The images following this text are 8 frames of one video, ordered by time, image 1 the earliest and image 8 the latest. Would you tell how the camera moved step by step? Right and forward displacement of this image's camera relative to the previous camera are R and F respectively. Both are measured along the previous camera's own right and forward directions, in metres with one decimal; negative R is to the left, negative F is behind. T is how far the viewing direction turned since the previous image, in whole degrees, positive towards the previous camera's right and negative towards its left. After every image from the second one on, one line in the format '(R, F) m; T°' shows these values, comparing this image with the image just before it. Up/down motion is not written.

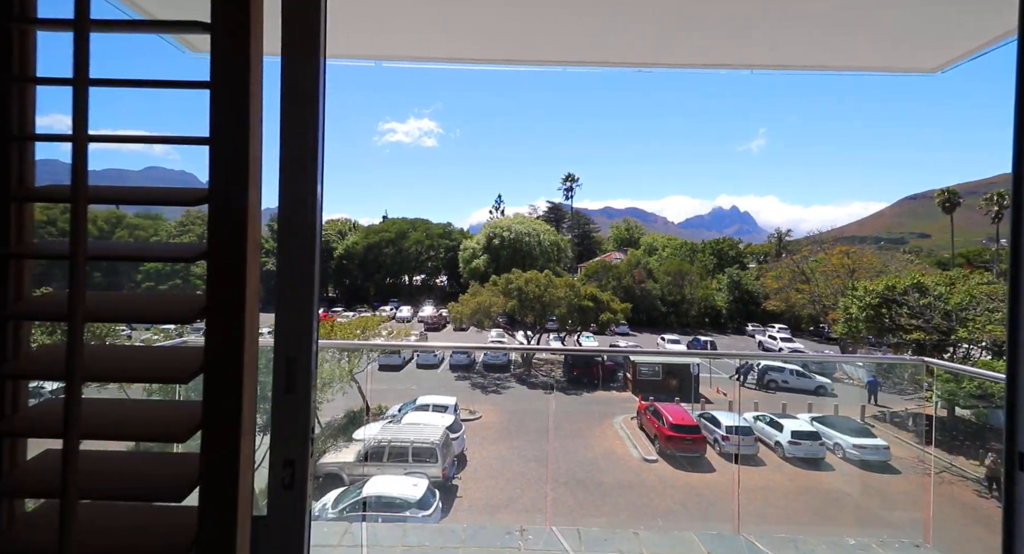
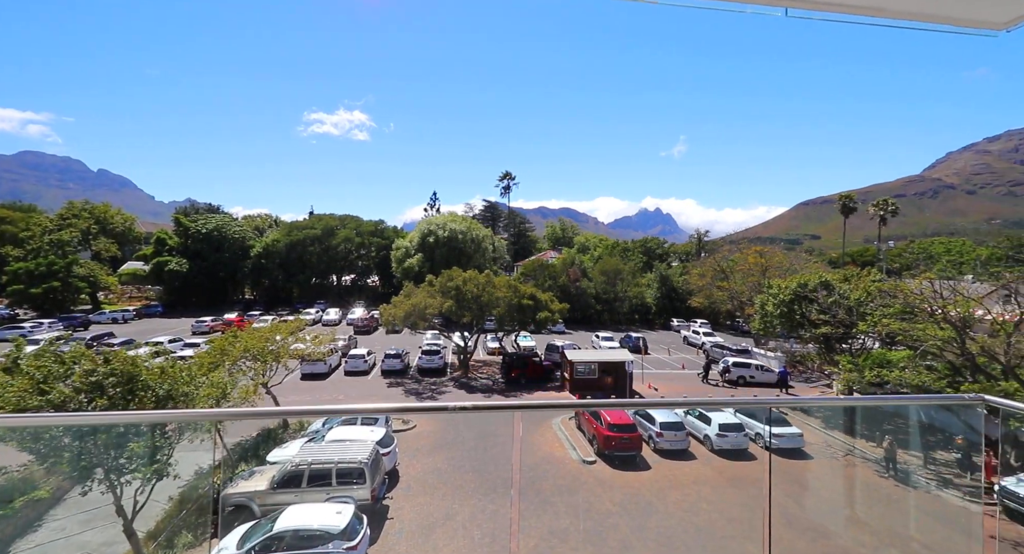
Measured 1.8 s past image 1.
(-0.3, +0.2) m; +9°
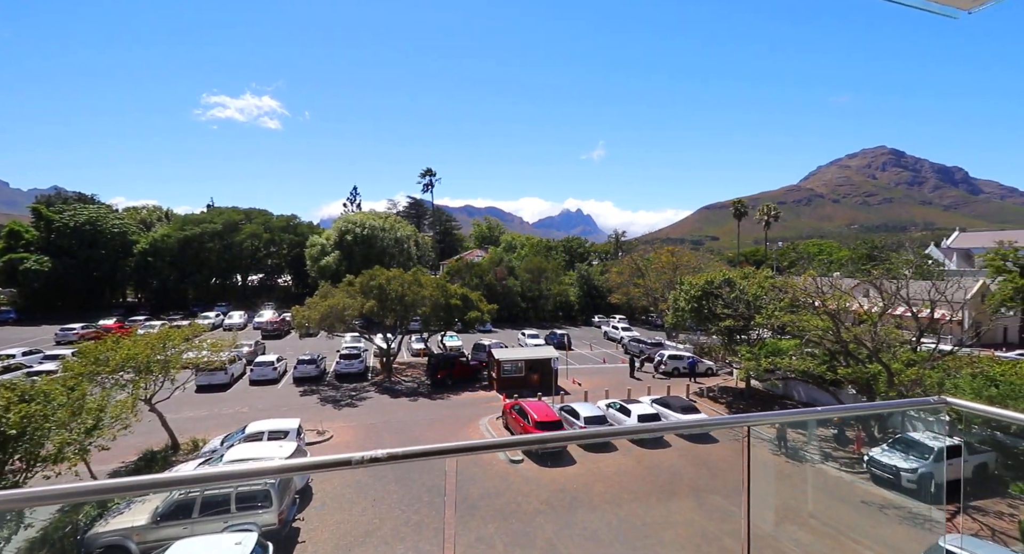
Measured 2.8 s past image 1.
(-0.5, +0.1) m; +11°
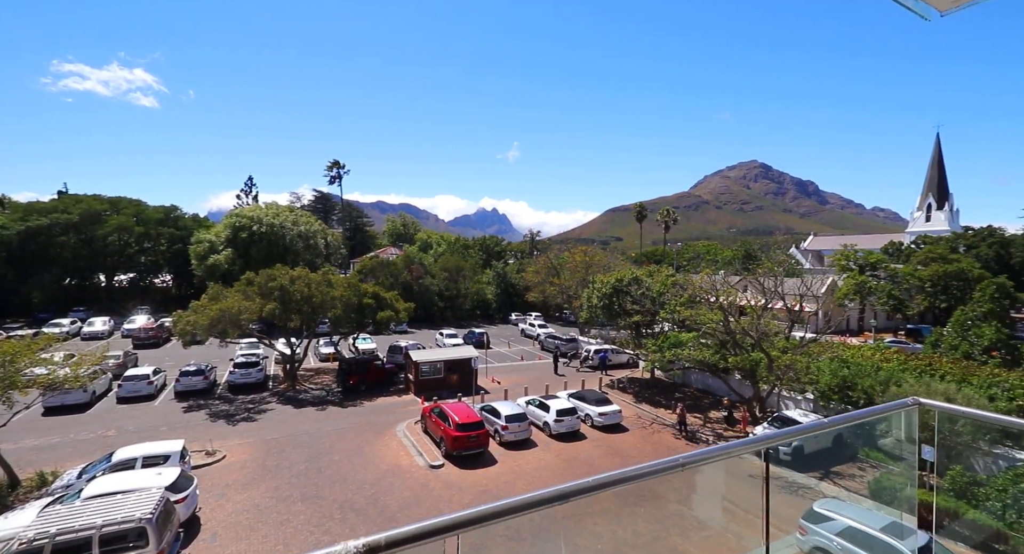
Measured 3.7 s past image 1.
(-0.7, +0.2) m; +13°
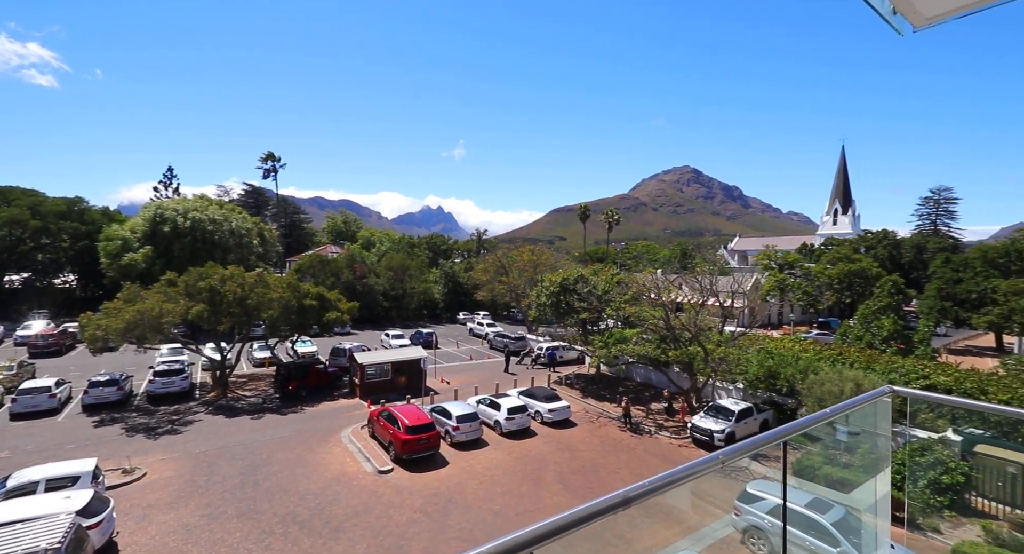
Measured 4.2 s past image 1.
(-0.5, 0.0) m; +8°
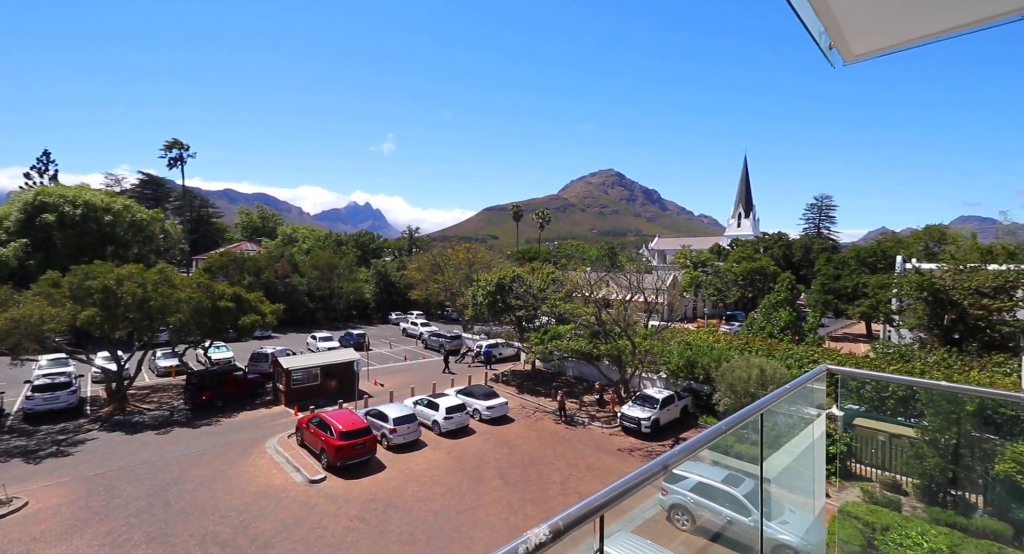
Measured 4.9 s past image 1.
(-0.6, 0.0) m; +10°
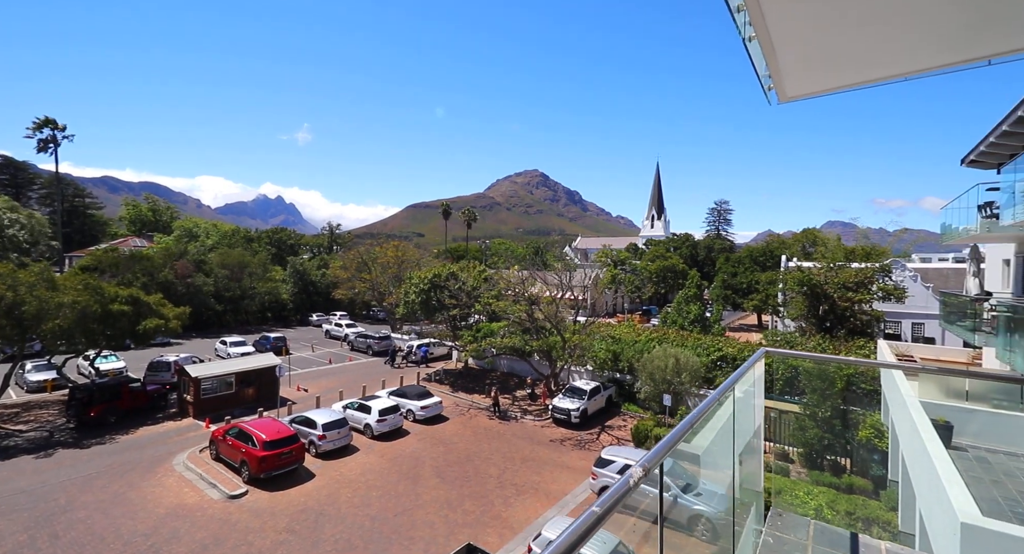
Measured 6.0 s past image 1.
(-0.8, 0.0) m; +11°
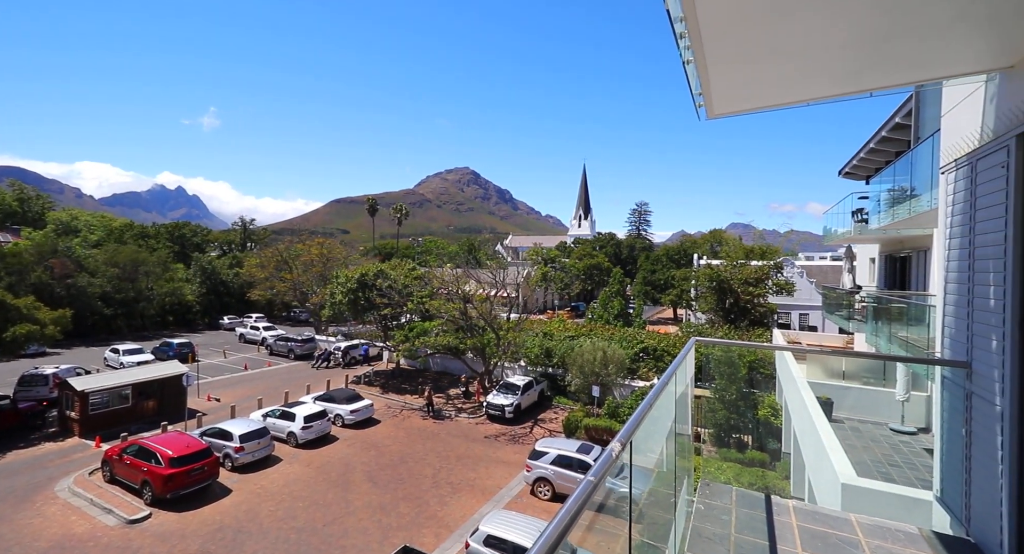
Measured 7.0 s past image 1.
(-0.6, +0.1) m; +10°
